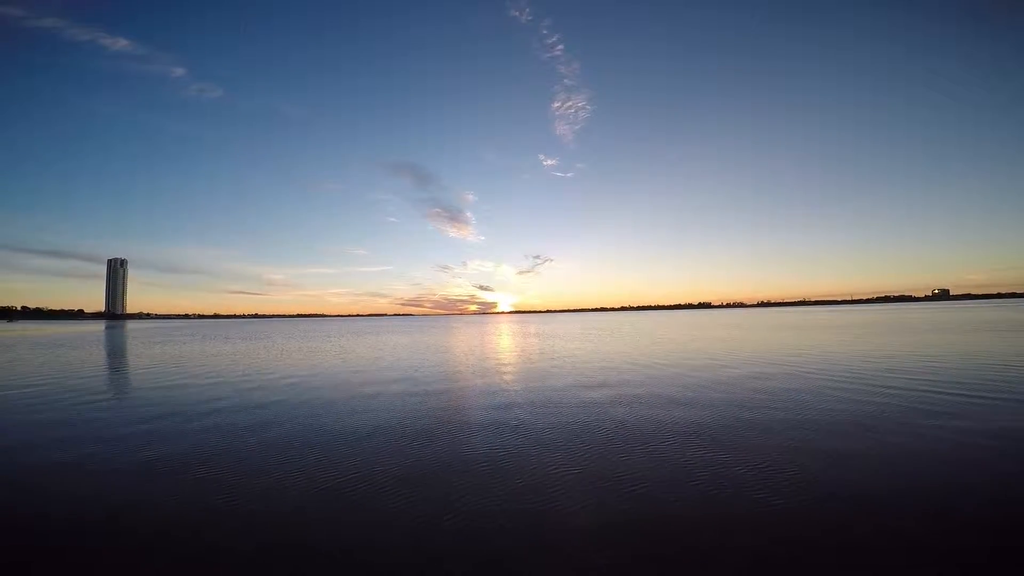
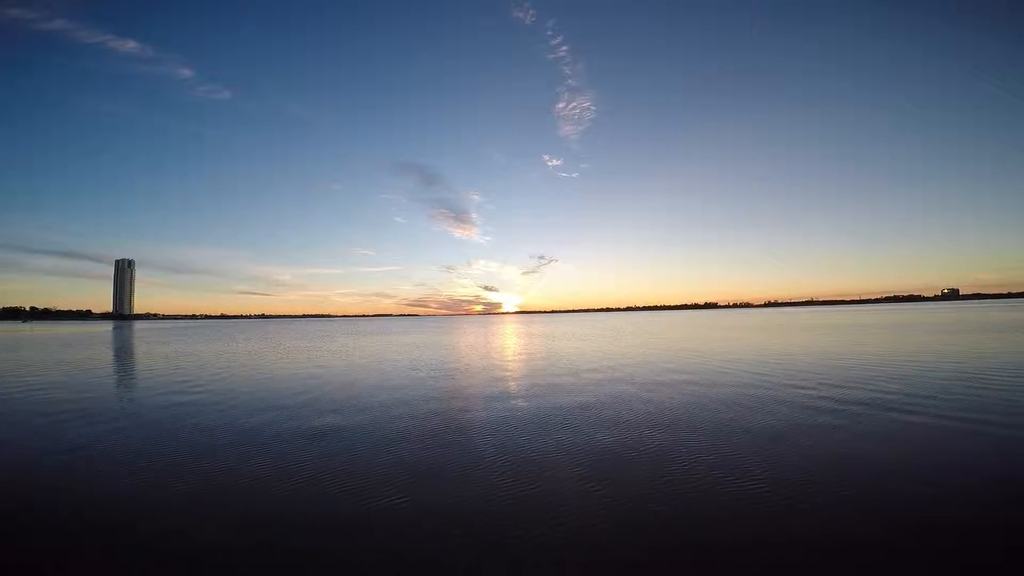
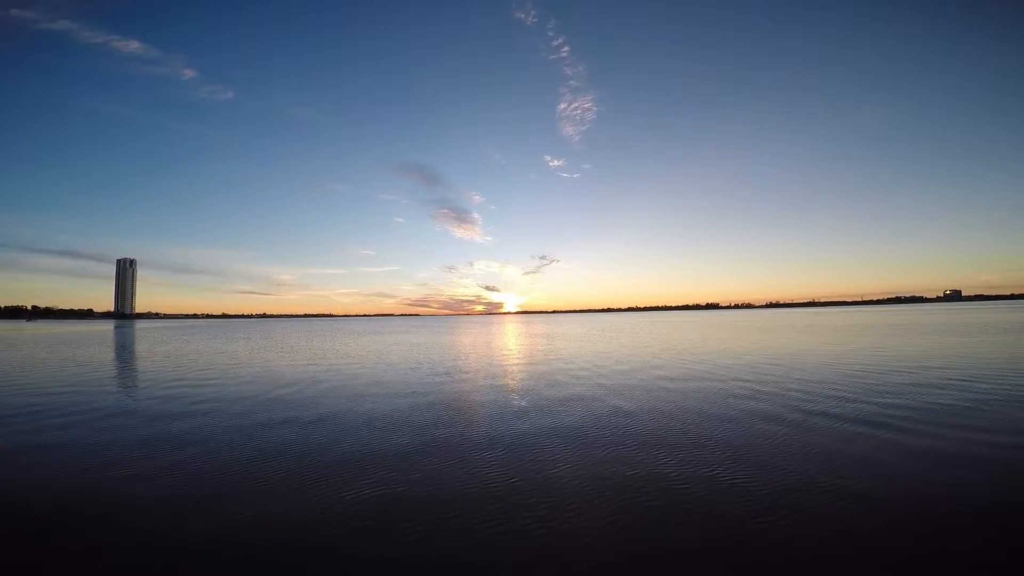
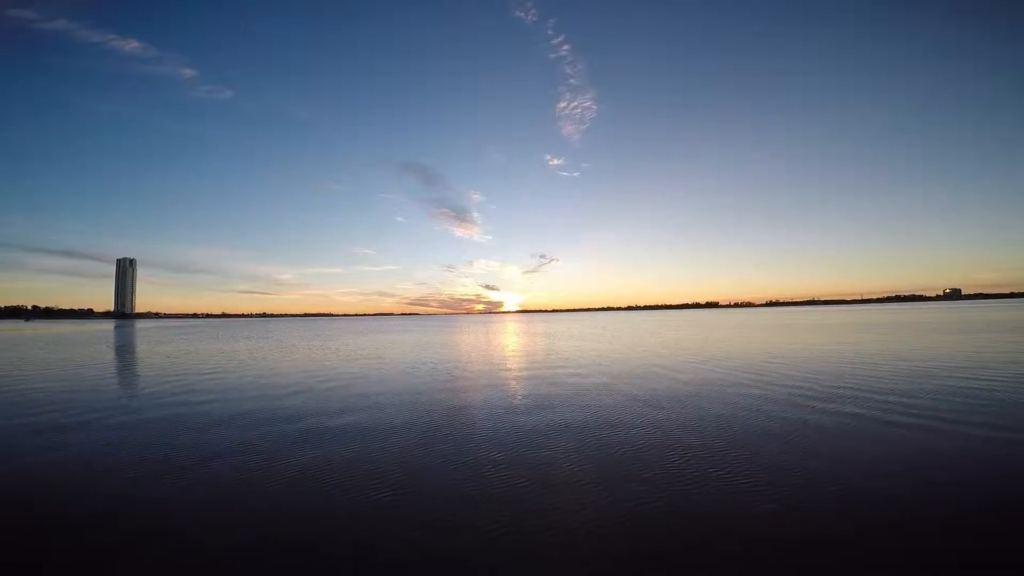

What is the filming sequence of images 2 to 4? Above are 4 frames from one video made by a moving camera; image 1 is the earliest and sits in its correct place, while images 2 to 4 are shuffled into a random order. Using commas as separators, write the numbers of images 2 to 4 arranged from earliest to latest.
2, 4, 3
